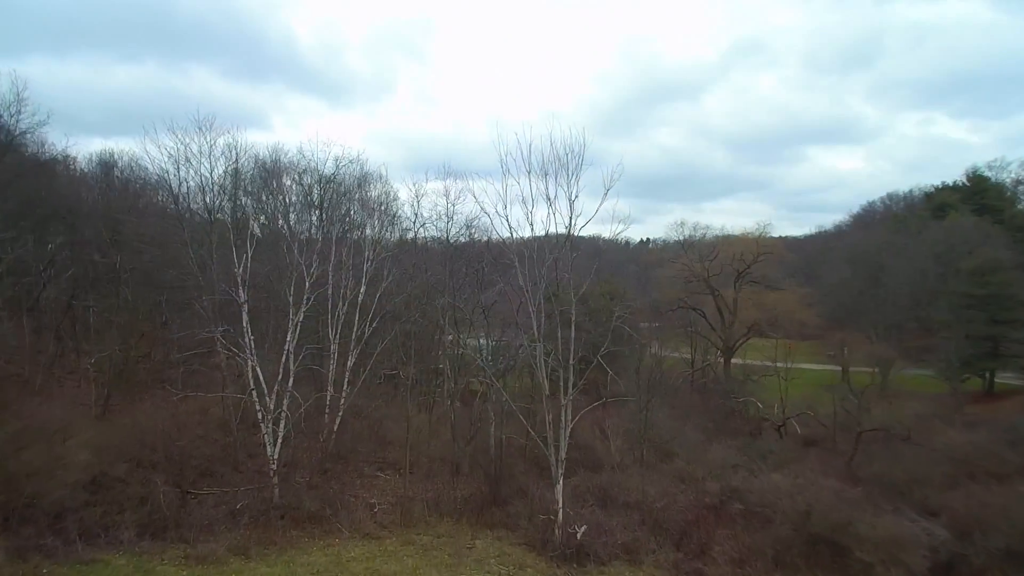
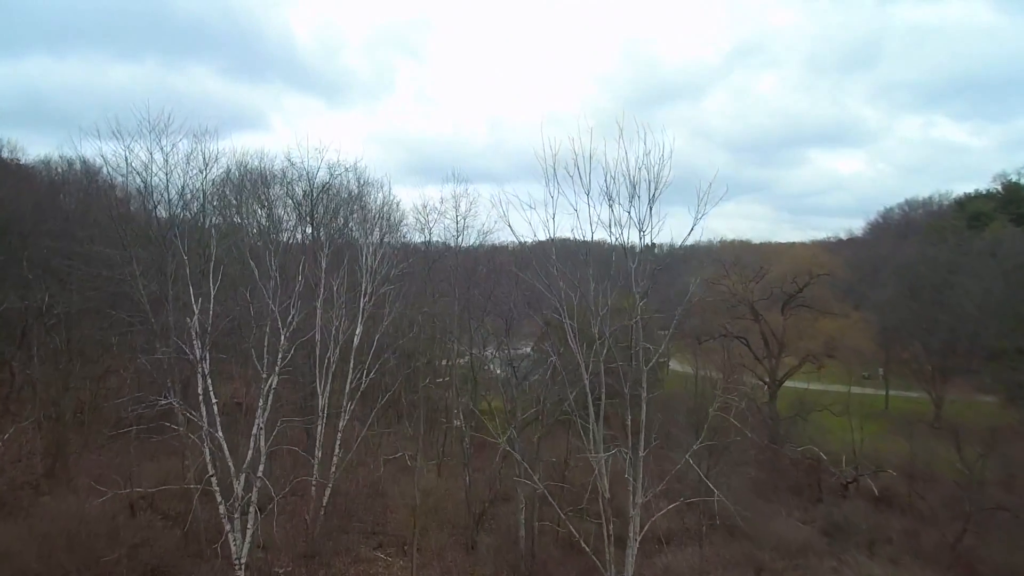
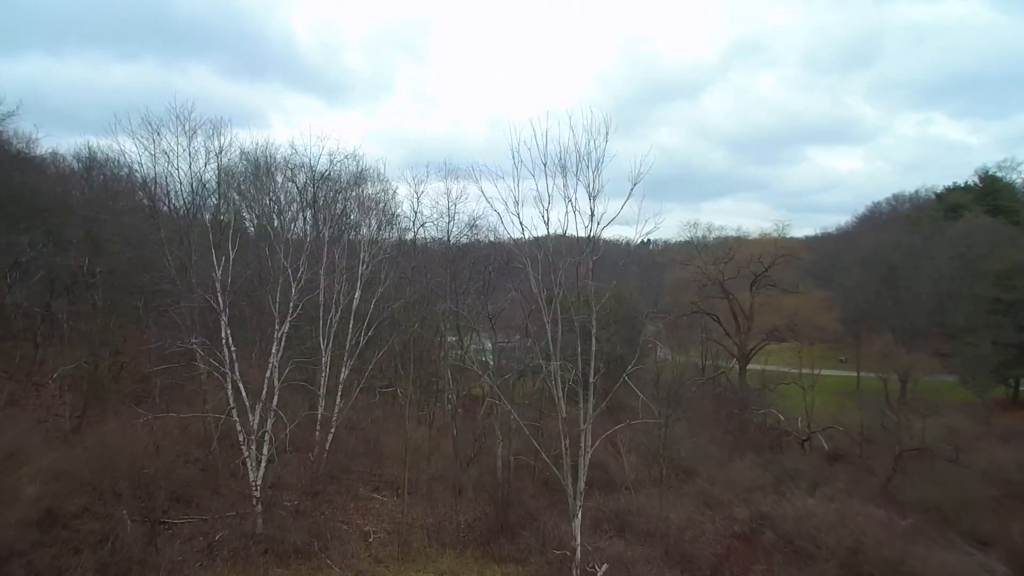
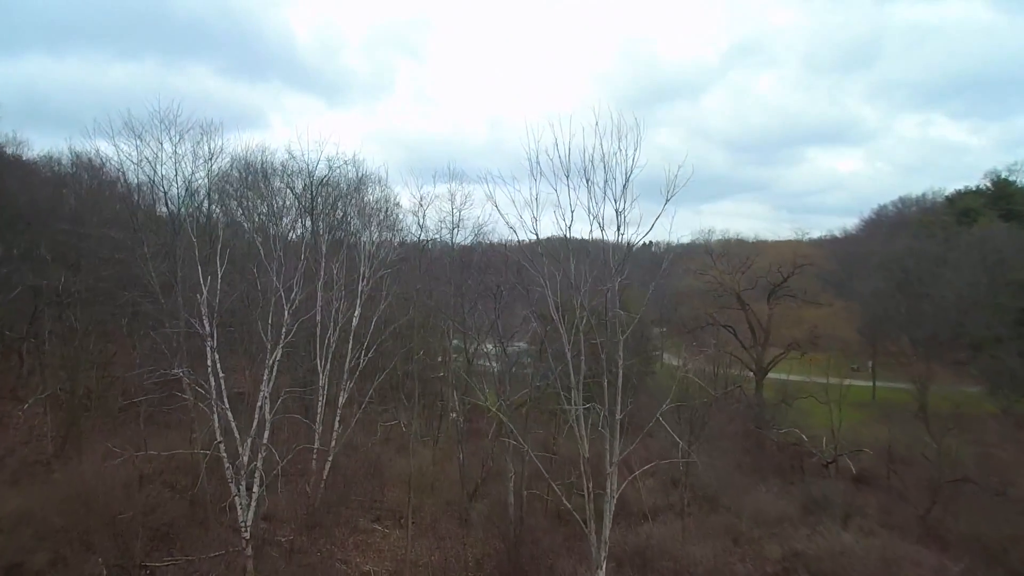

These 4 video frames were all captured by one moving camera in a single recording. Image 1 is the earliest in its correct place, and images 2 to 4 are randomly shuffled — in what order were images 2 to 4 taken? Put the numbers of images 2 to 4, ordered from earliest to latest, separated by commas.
3, 4, 2
